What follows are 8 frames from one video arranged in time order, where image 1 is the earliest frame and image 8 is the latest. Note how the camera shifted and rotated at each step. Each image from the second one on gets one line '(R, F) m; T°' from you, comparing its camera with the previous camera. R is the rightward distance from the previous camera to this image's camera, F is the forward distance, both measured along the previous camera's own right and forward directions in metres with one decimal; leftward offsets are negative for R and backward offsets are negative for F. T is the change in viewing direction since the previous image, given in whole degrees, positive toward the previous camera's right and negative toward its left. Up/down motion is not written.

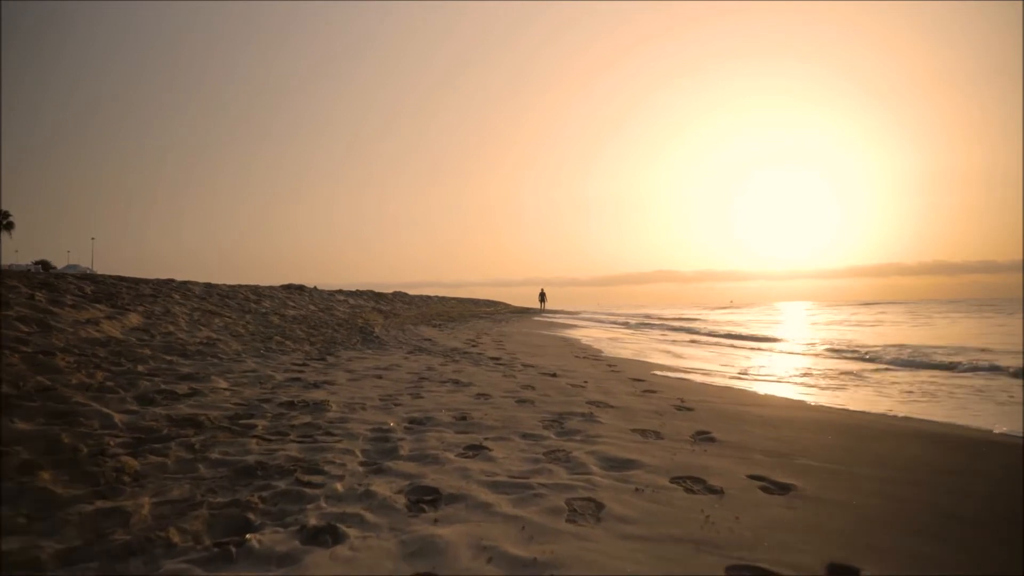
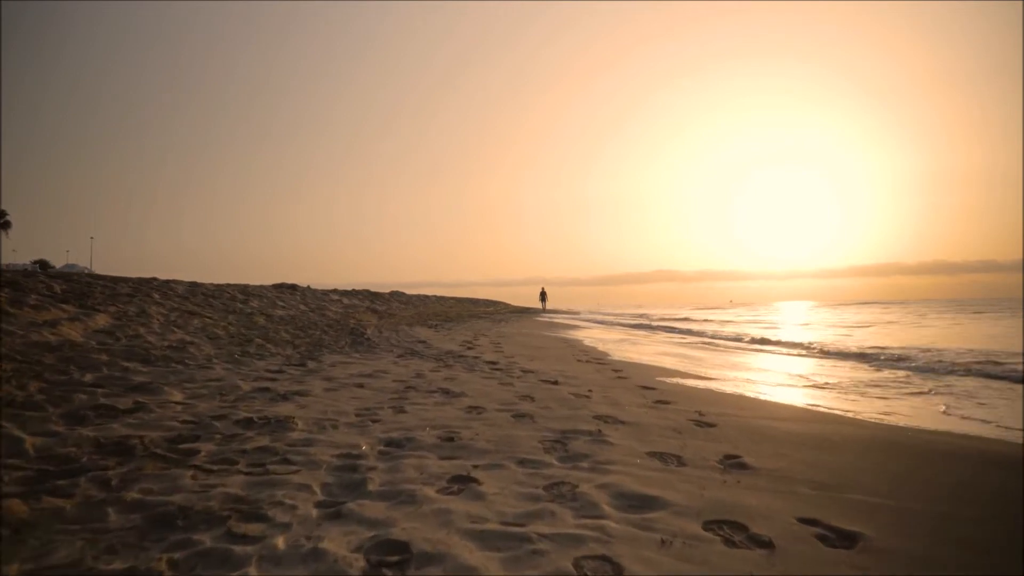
(0.0, +0.6) m; 0°
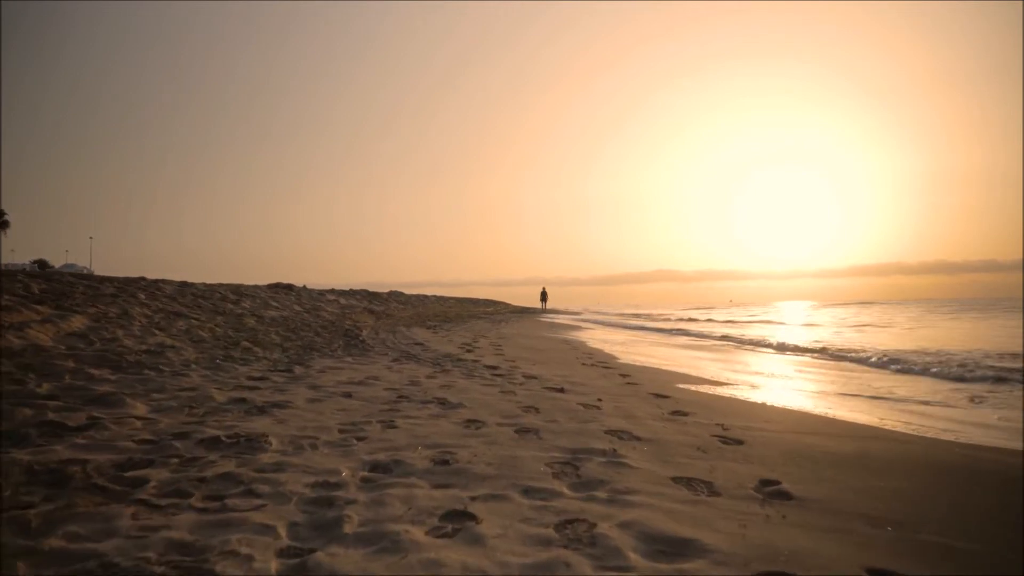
(0.0, +0.5) m; 0°
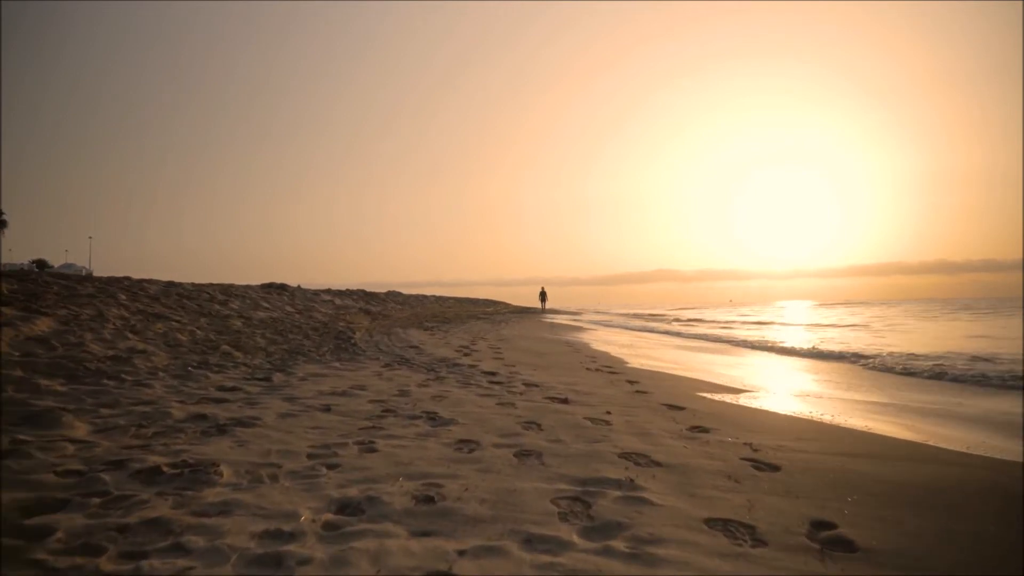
(0.0, +0.5) m; 0°
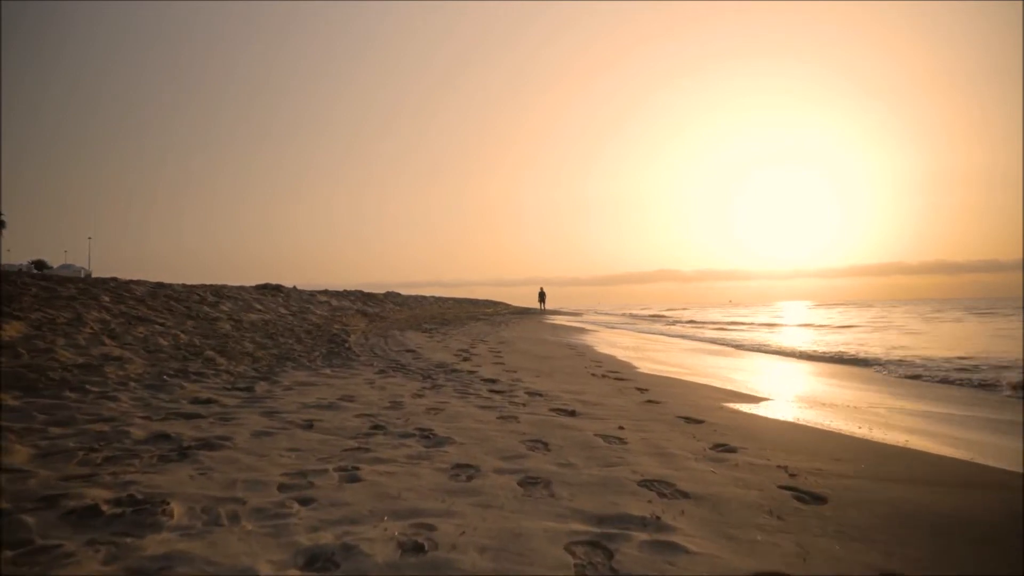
(0.0, +0.4) m; 0°
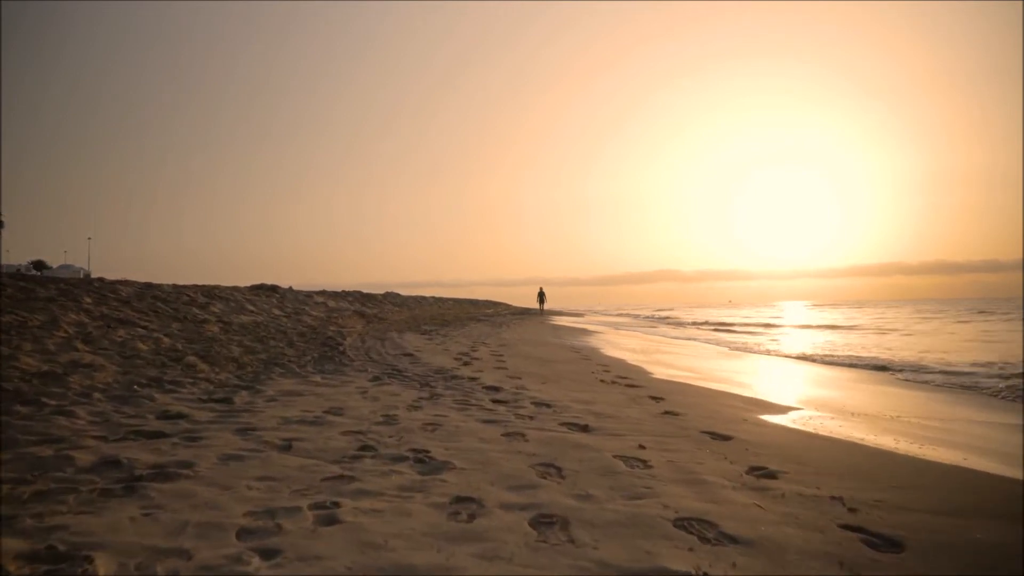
(0.0, +0.5) m; 0°
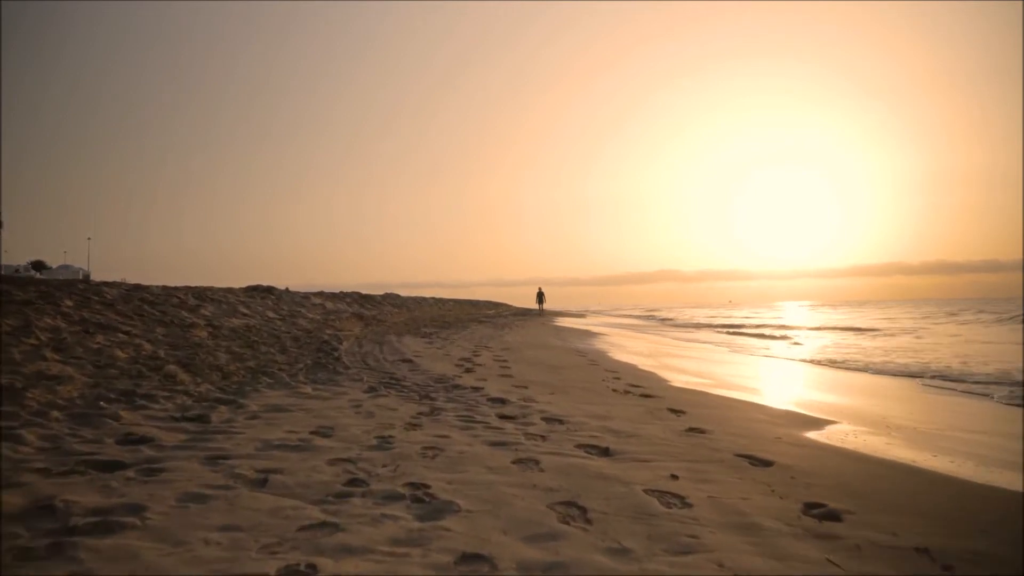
(-0.1, +0.5) m; 0°
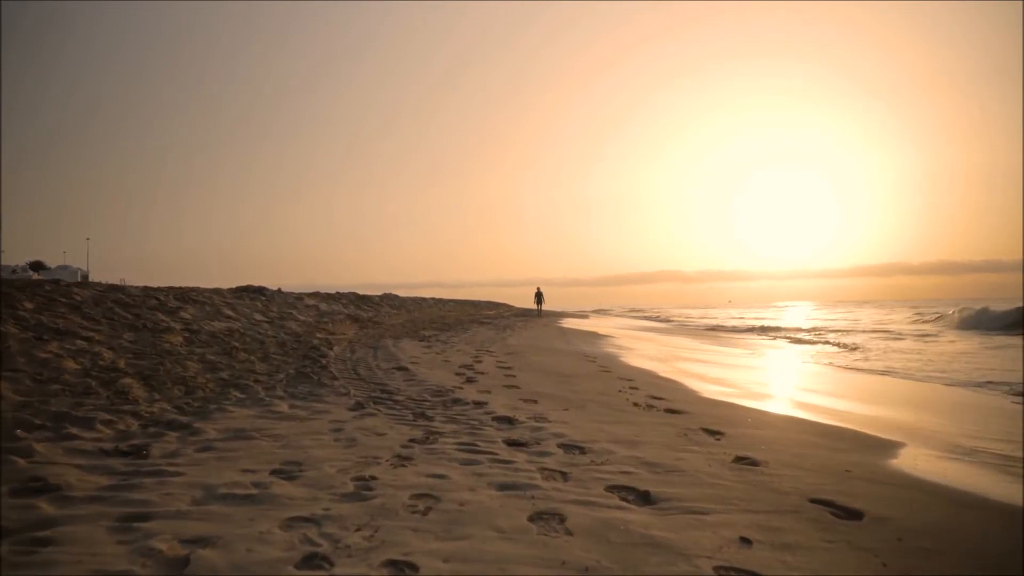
(-0.1, +0.8) m; 0°
